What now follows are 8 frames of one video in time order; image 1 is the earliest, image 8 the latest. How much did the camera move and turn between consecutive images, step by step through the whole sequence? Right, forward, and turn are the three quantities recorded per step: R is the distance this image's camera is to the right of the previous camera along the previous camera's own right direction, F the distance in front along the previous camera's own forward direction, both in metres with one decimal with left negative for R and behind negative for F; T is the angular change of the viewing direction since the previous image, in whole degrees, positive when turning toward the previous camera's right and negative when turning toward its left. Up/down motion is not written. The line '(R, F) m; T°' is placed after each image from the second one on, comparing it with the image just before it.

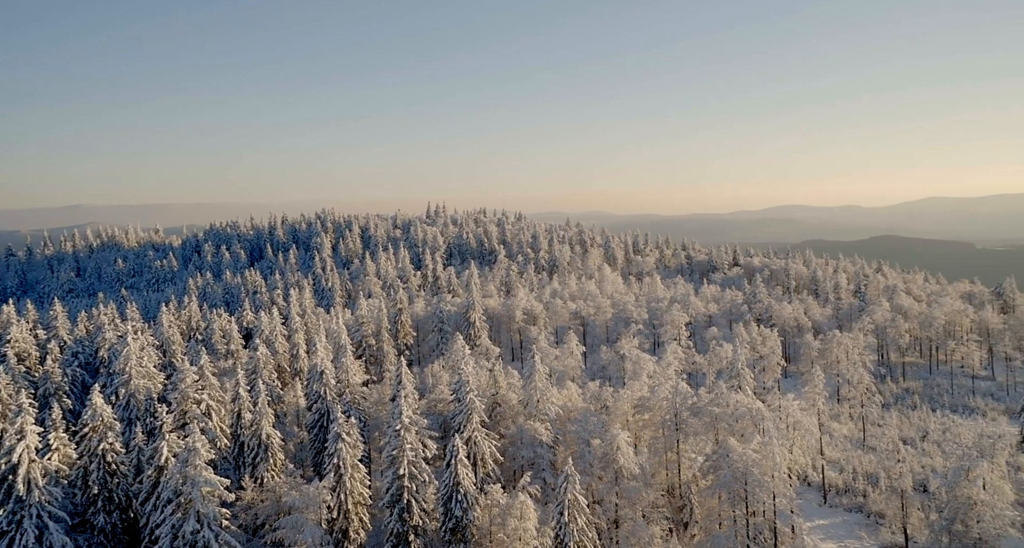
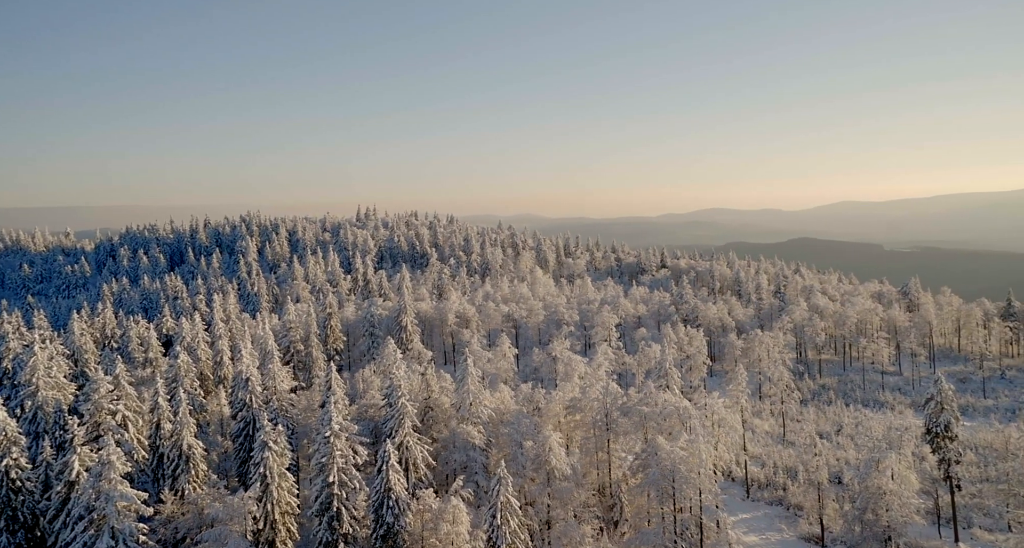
(+0.5, -0.5) m; +5°
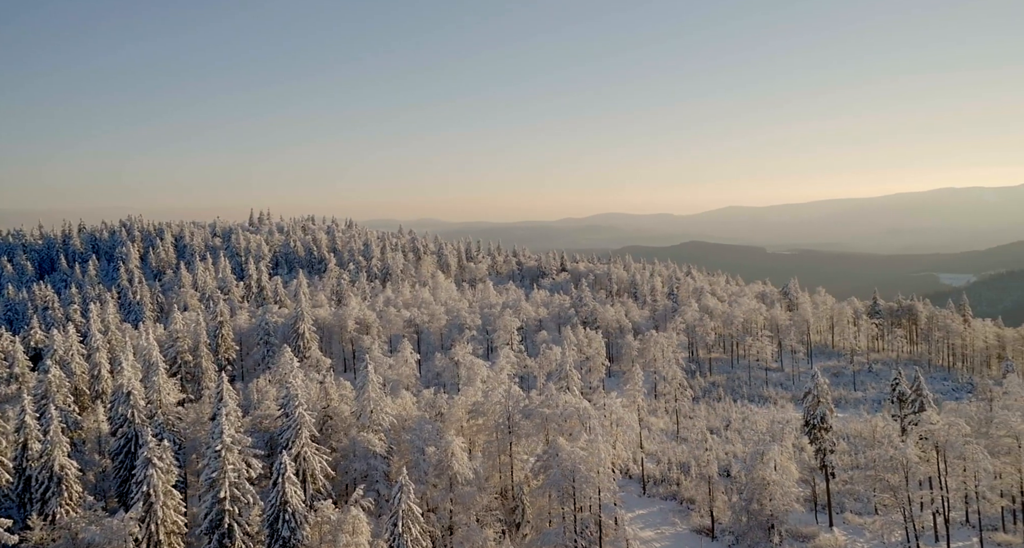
(+0.8, -0.3) m; +7°
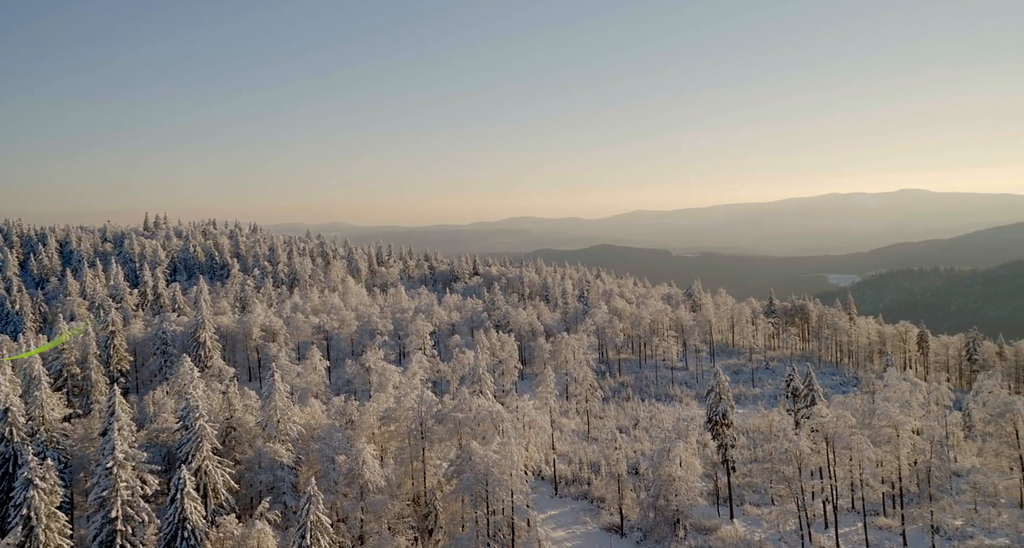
(+0.7, +0.2) m; +6°
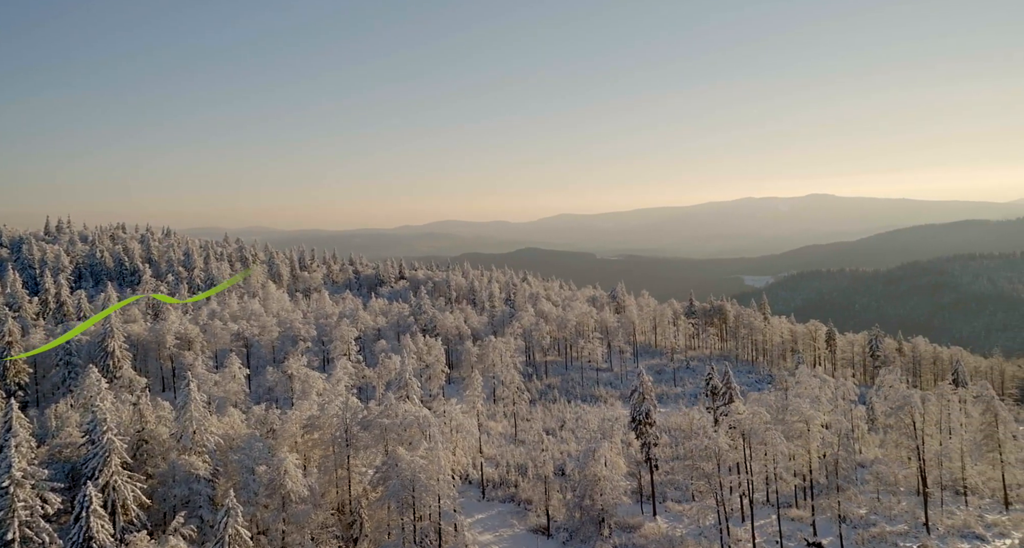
(+0.3, 0.0) m; +5°
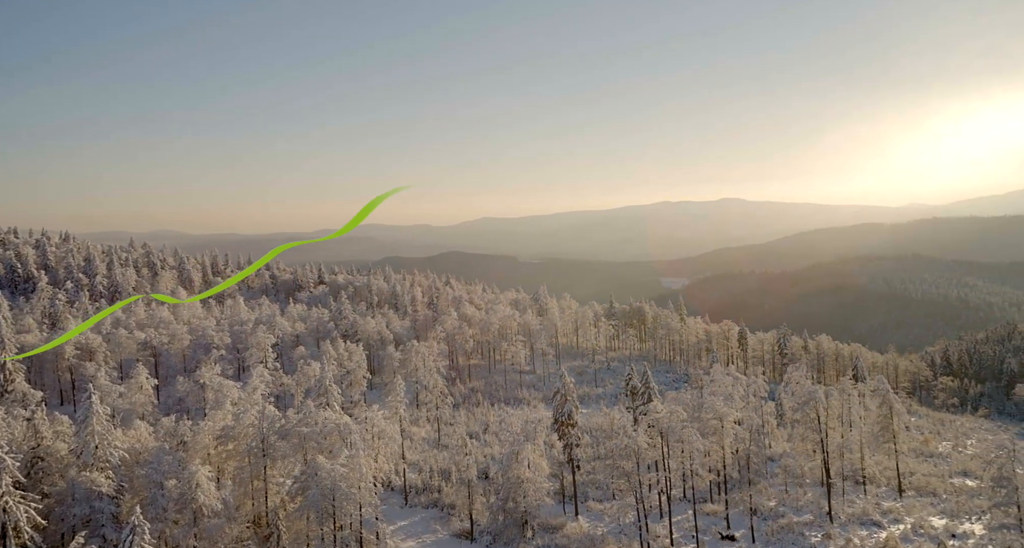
(+0.3, -0.1) m; +6°
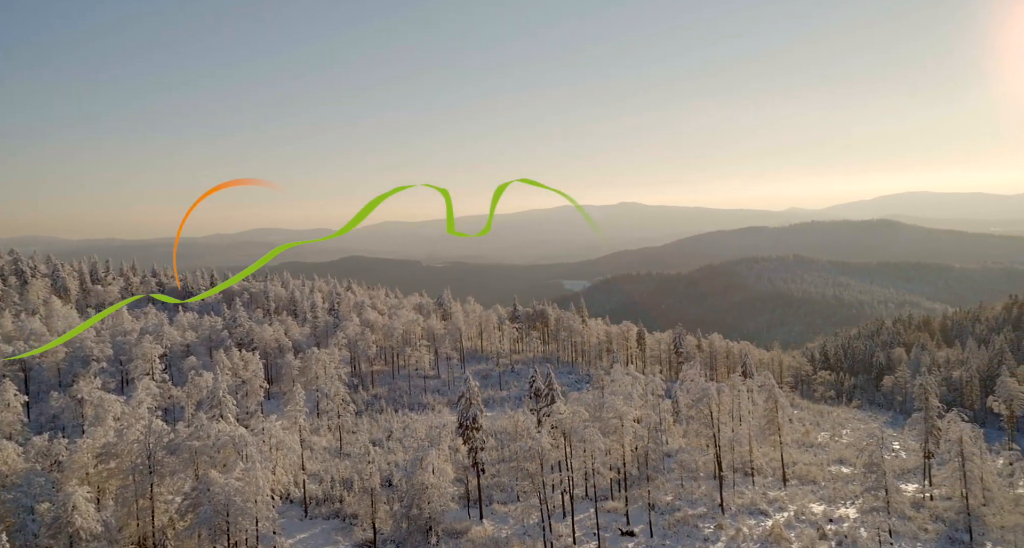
(+0.4, +0.1) m; +7°
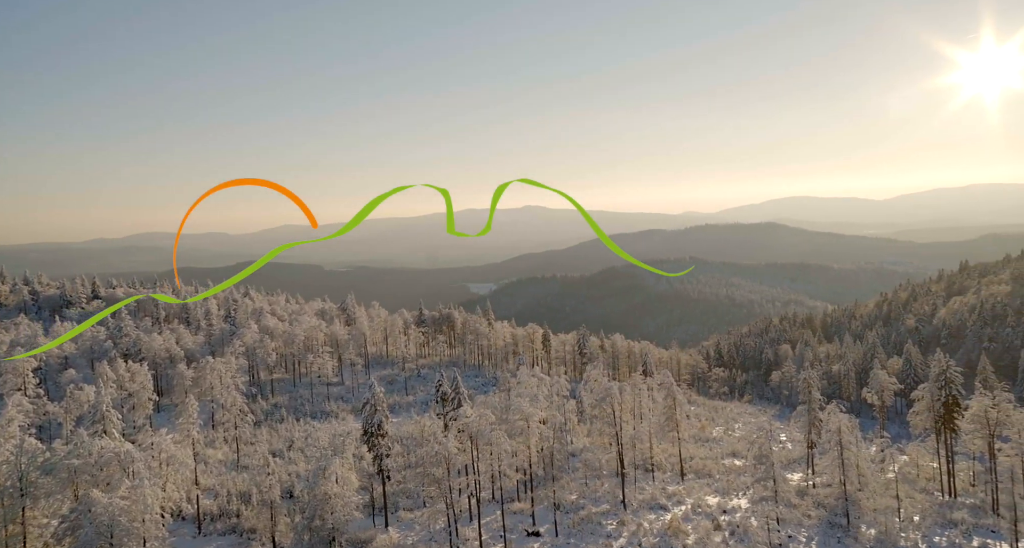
(+0.3, +0.3) m; +7°
